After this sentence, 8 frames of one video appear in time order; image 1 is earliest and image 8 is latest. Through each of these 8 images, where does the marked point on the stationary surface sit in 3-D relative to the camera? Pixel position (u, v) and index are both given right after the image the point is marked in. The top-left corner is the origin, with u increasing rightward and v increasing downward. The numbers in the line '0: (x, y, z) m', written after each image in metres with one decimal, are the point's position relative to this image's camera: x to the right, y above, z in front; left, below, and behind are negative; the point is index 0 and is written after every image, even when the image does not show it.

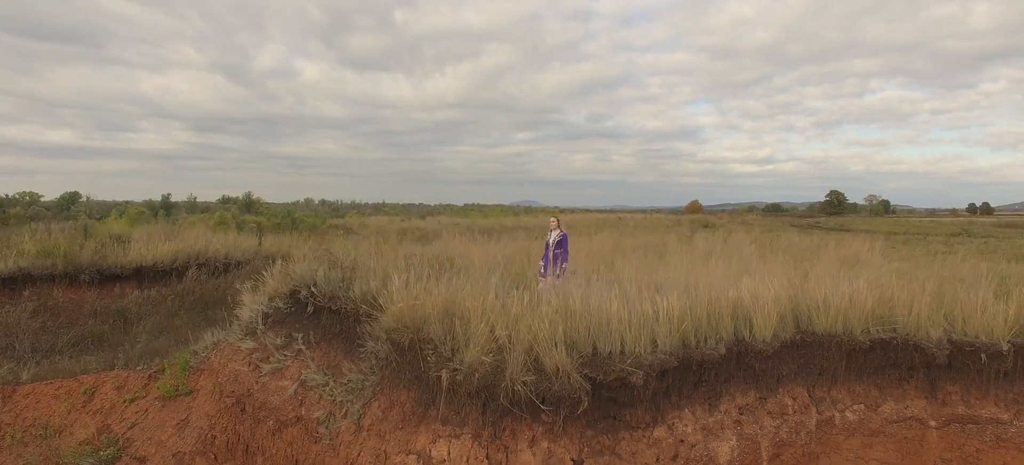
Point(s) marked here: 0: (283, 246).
0: (-3.7, -0.2, +10.4) m
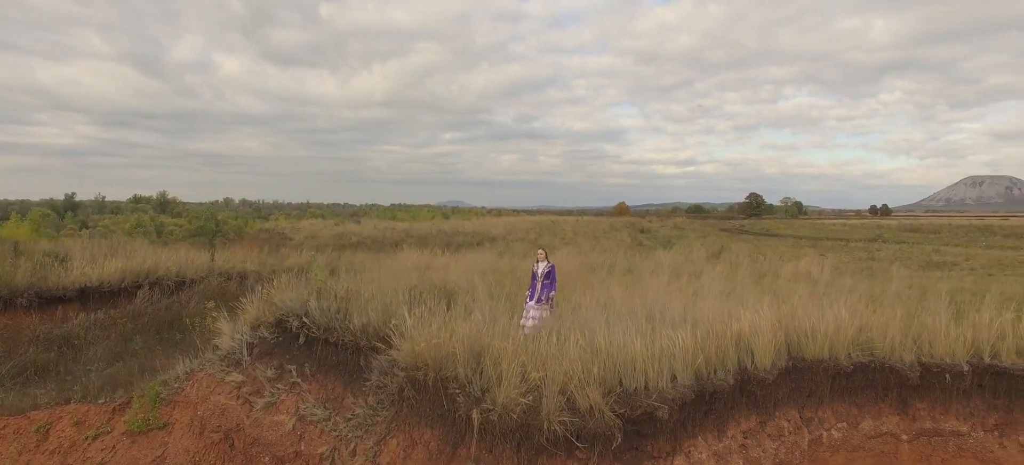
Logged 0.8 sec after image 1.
0: (-4.4, -0.5, +10.0) m
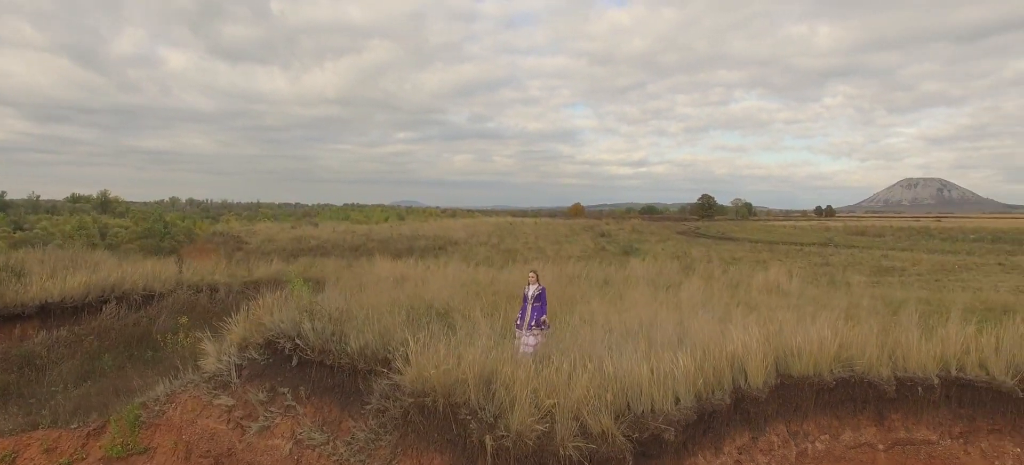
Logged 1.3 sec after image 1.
0: (-4.8, -0.6, +9.7) m
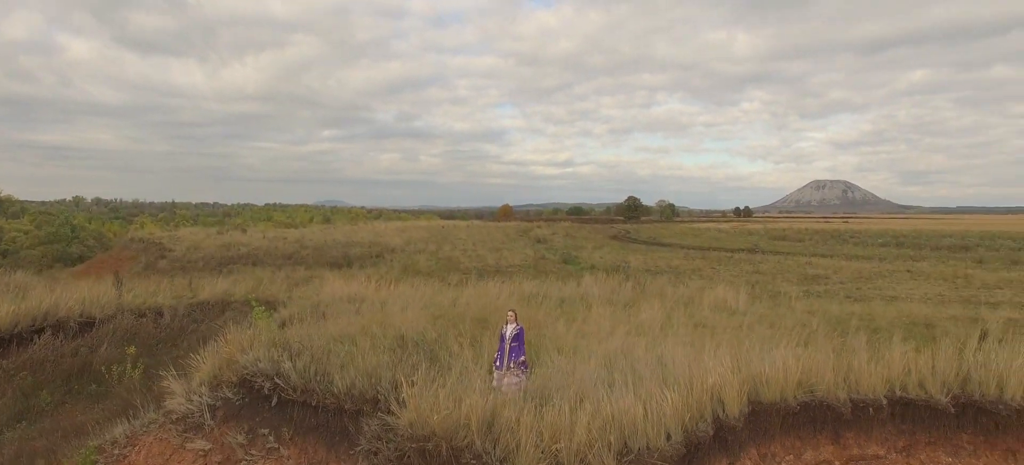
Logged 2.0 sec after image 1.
0: (-5.4, -0.9, +9.3) m
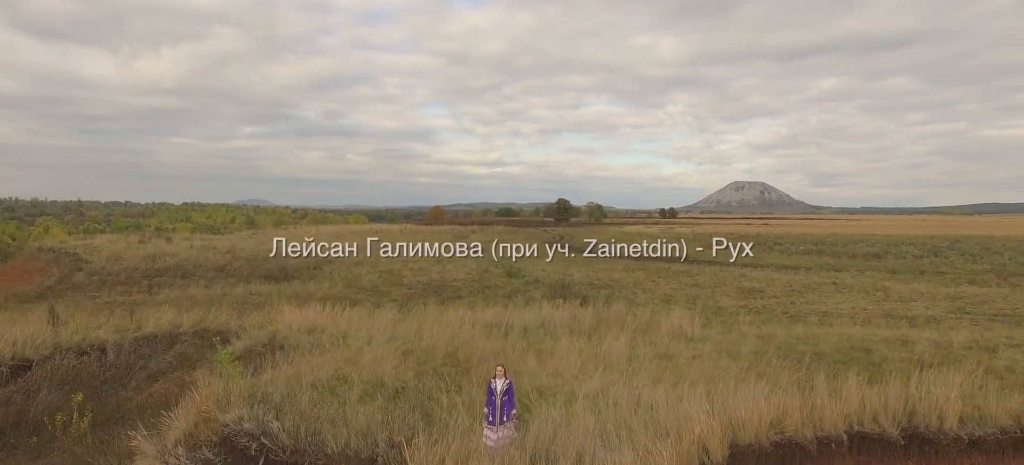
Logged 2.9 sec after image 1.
0: (-6.0, -1.3, +8.7) m
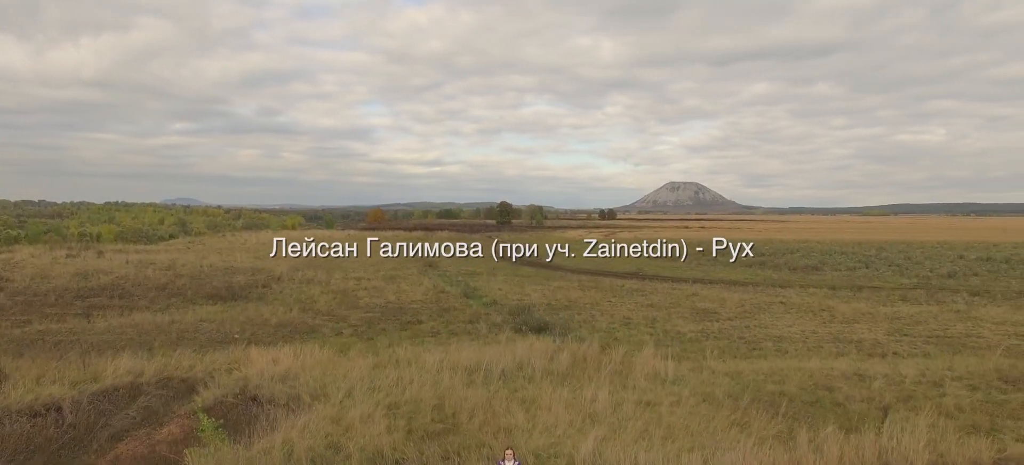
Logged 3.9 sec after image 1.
0: (-6.2, -2.0, +8.2) m
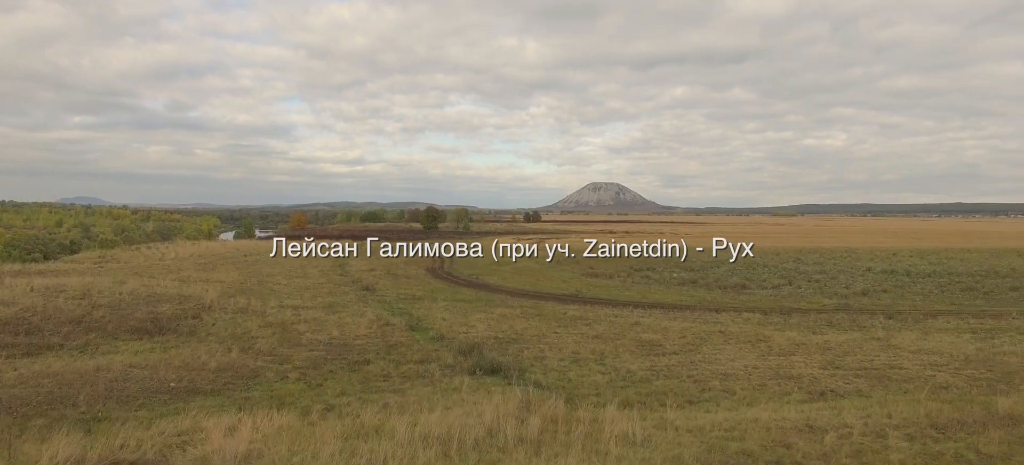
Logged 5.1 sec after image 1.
0: (-6.5, -2.9, +7.4) m
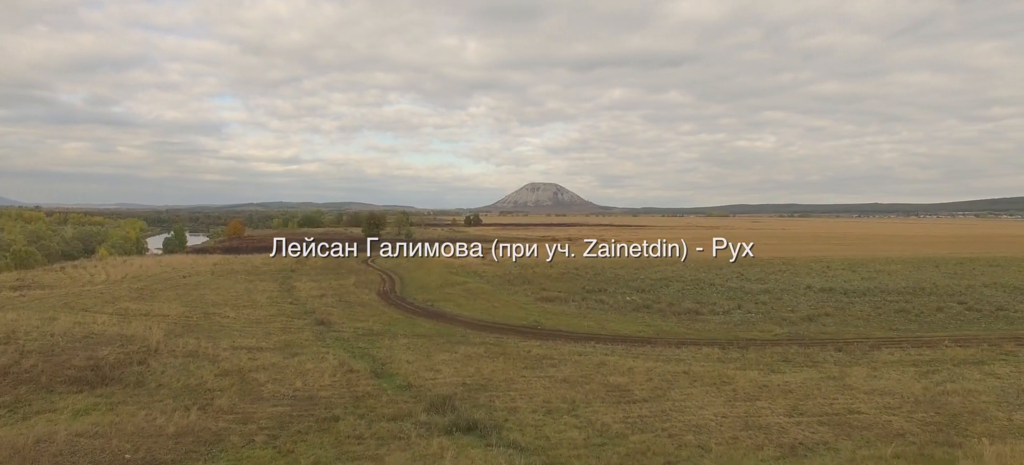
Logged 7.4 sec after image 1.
0: (-6.4, -4.2, +6.7) m
